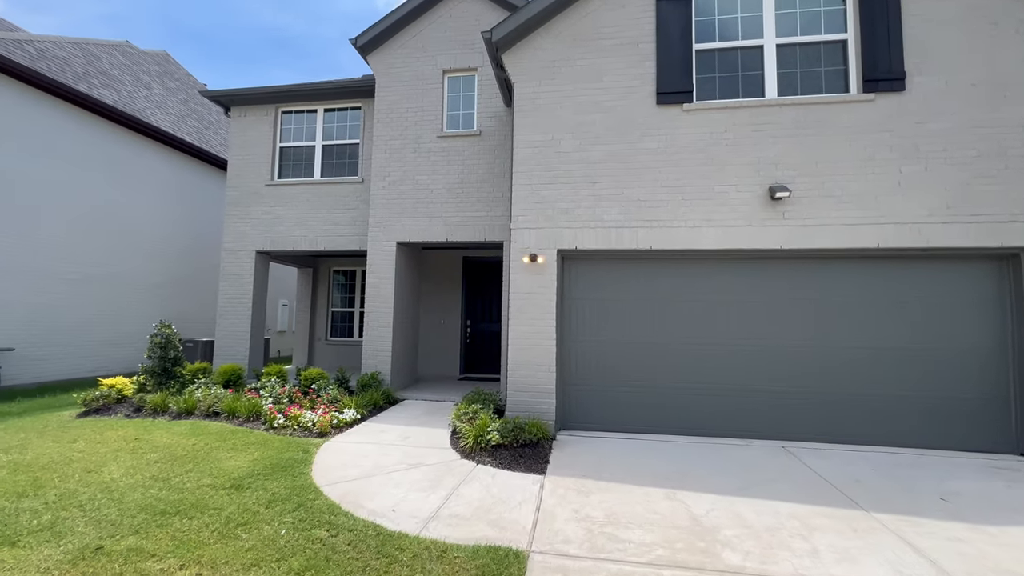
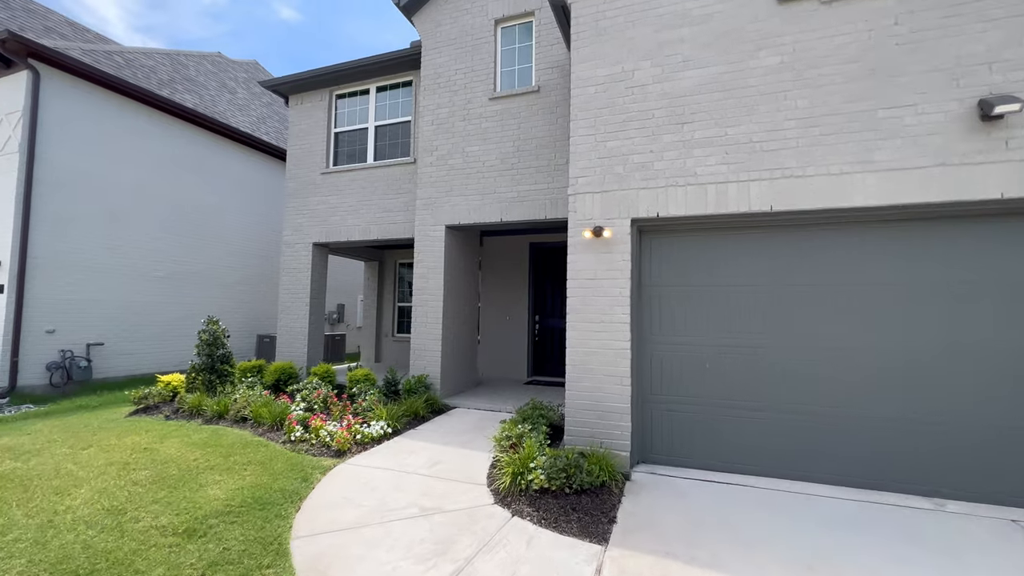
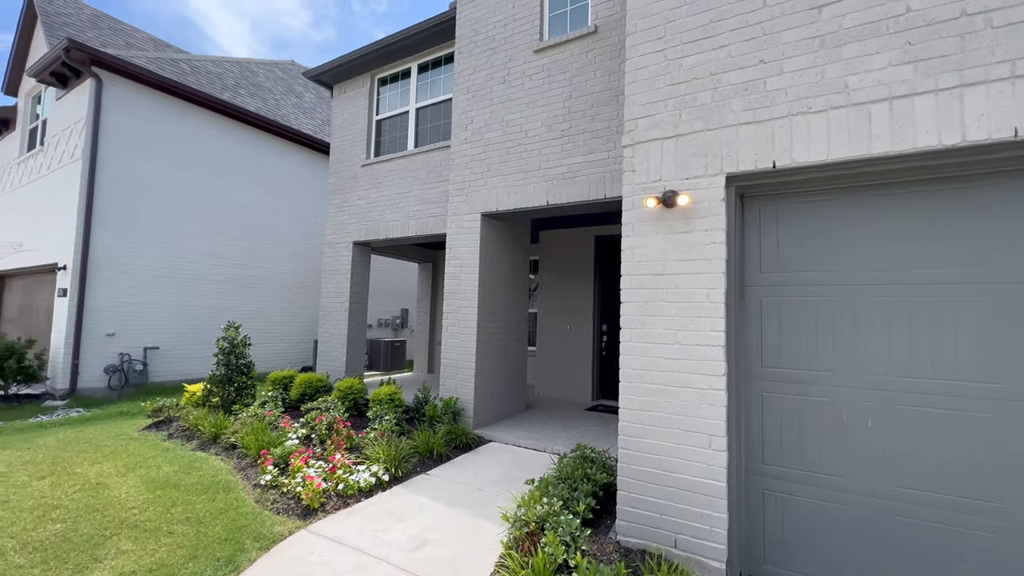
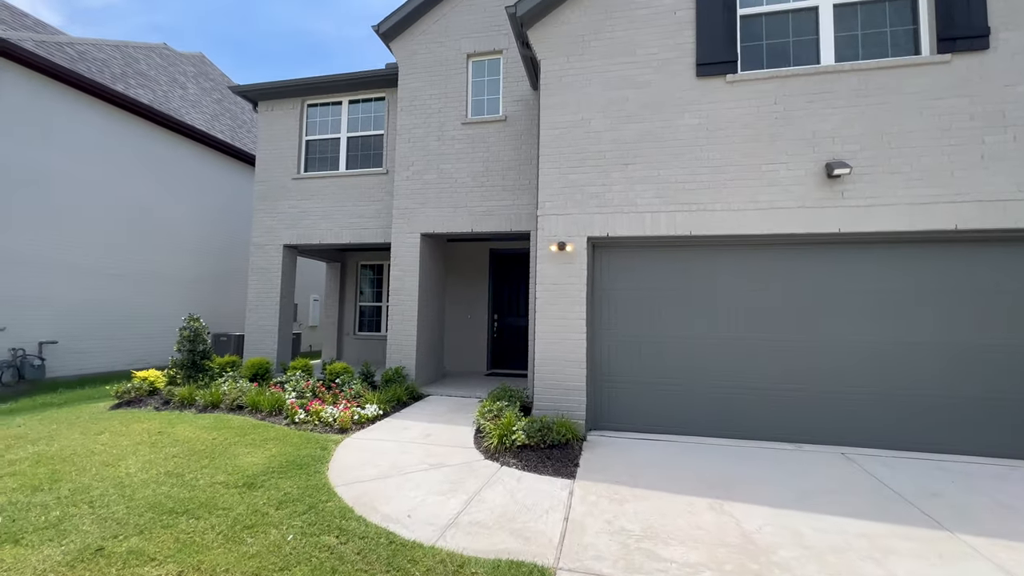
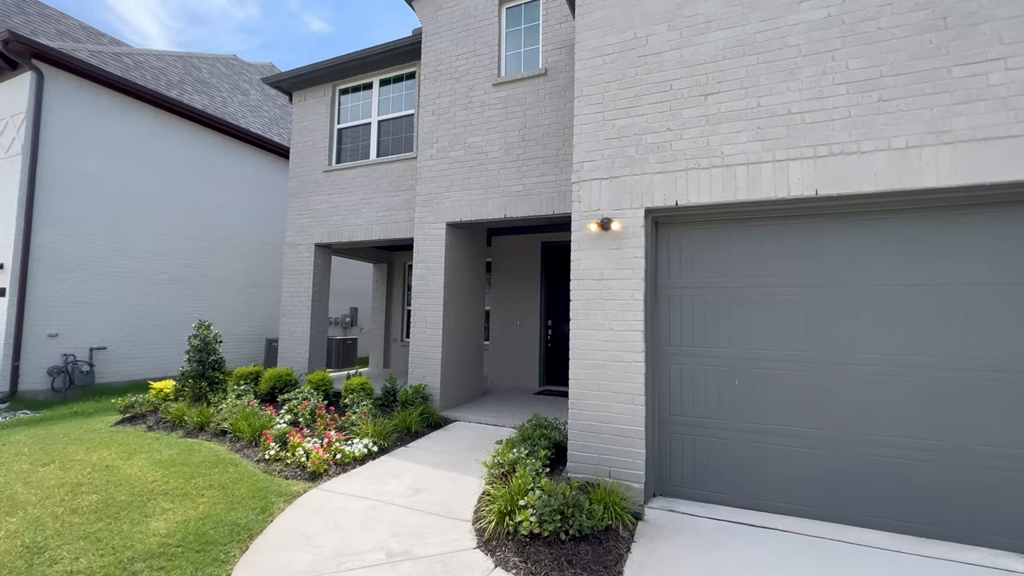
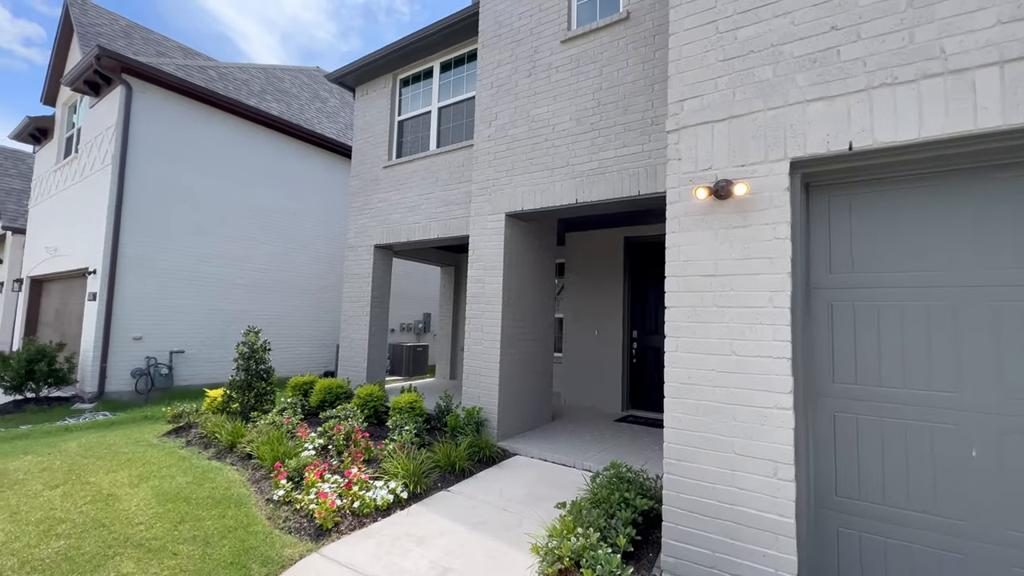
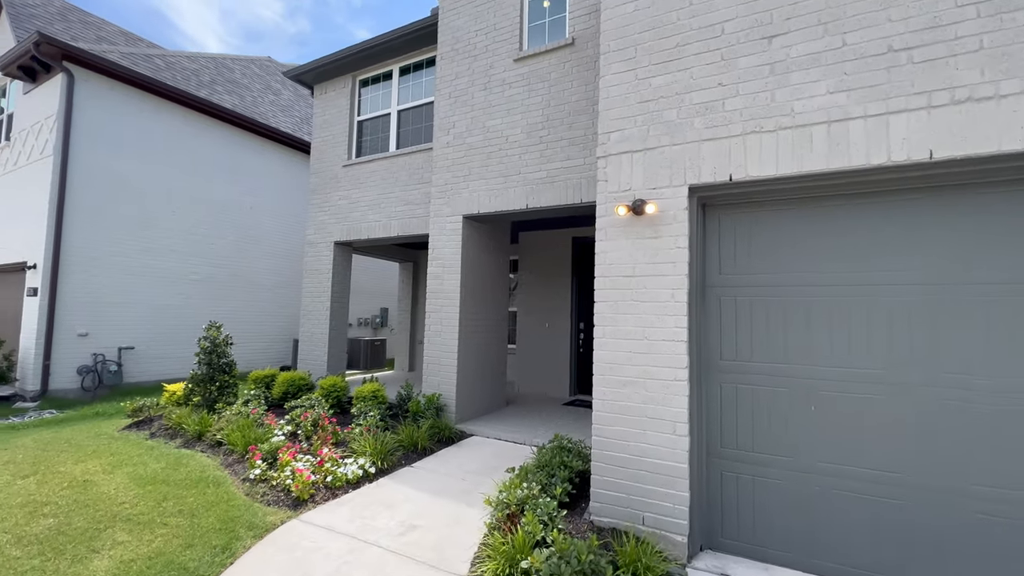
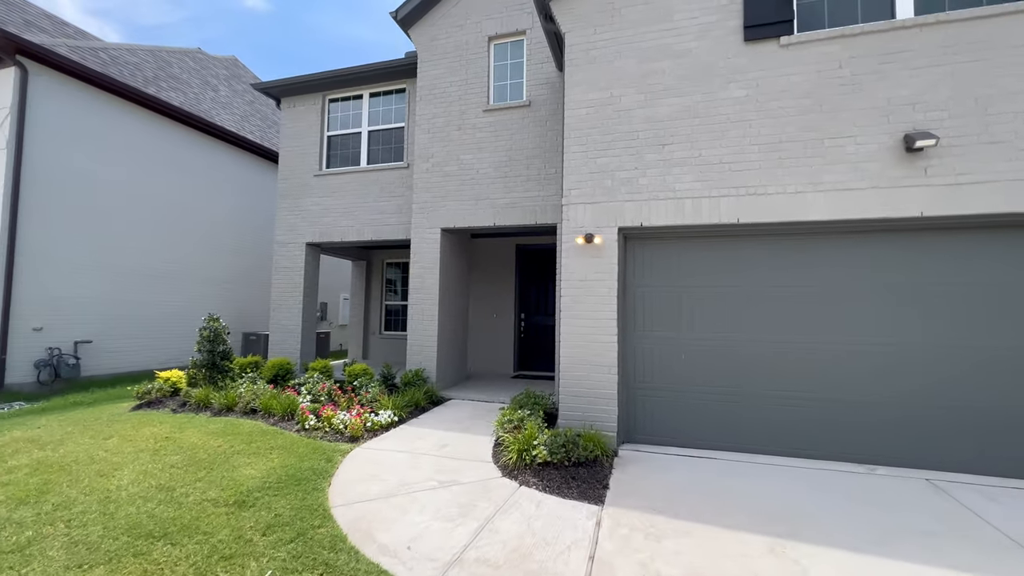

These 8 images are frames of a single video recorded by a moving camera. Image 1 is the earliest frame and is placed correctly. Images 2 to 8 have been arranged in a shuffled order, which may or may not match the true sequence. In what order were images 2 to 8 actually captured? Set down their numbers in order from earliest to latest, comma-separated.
4, 8, 2, 5, 7, 3, 6
